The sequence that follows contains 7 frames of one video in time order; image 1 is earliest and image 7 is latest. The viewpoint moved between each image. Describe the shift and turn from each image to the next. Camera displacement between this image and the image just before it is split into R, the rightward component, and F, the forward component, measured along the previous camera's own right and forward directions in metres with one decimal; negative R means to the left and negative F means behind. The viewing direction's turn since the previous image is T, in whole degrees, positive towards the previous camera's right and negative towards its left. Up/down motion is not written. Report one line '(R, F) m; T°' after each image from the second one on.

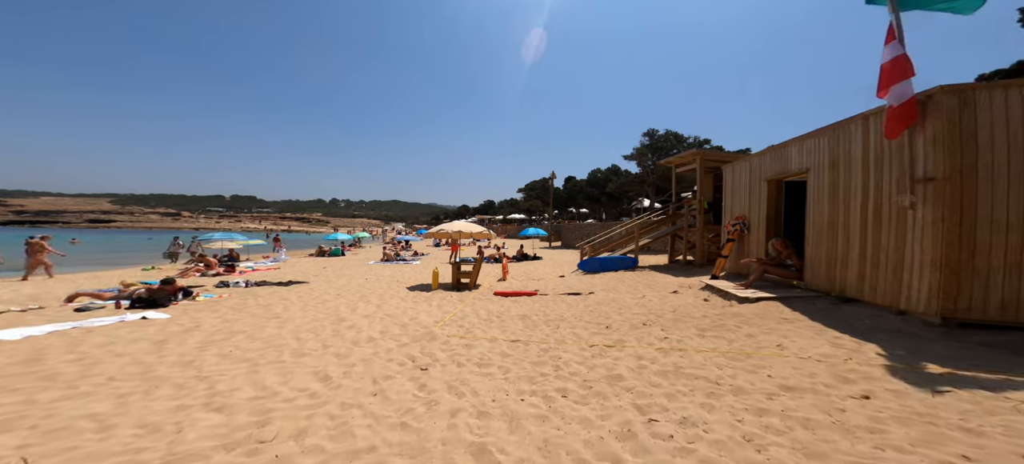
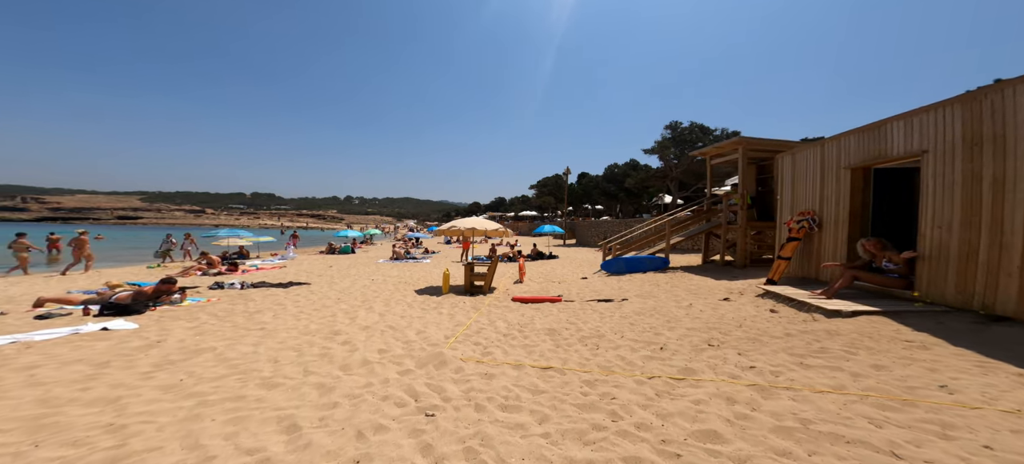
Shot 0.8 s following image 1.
(-0.2, +1.1) m; -2°
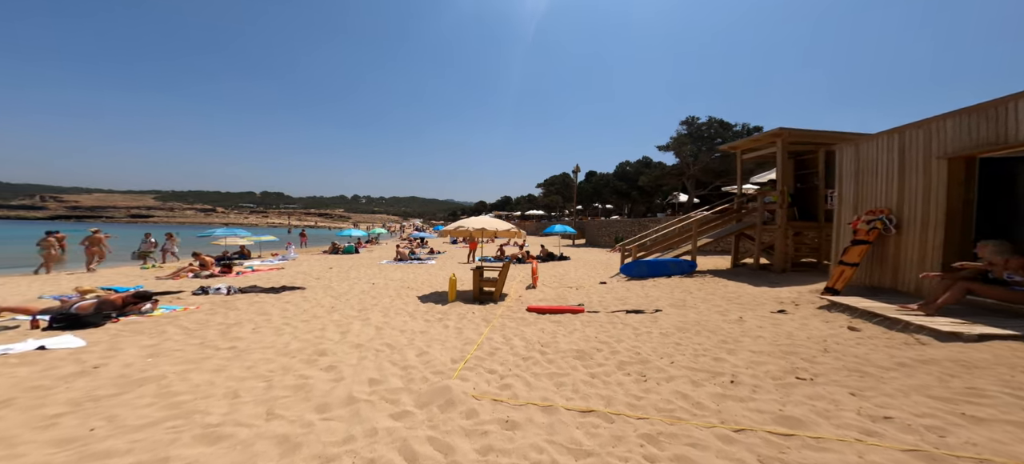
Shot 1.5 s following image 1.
(-0.2, +0.9) m; -1°
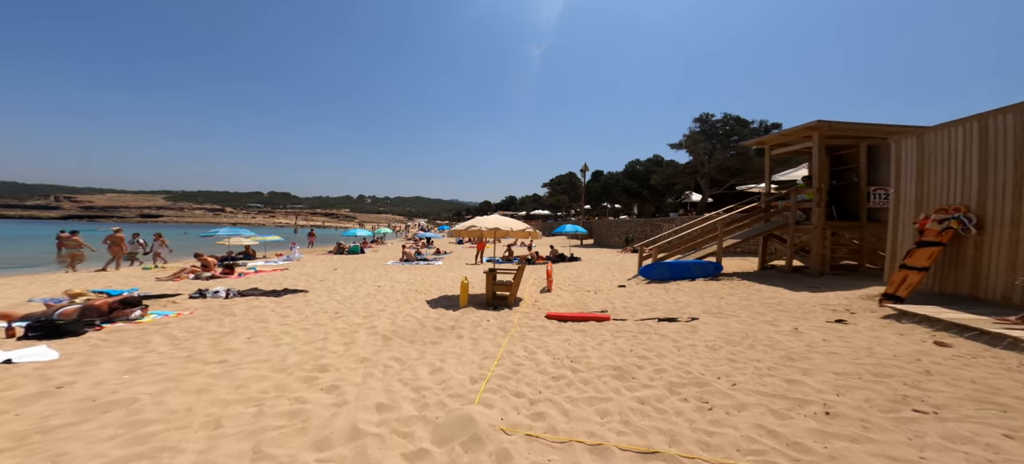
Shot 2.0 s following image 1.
(-0.2, +0.6) m; -1°
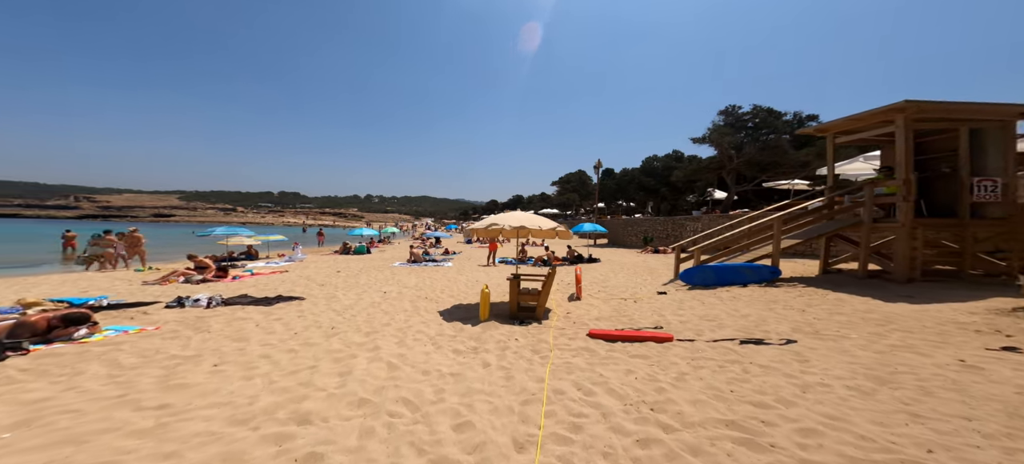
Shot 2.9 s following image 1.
(-0.4, +1.2) m; -1°
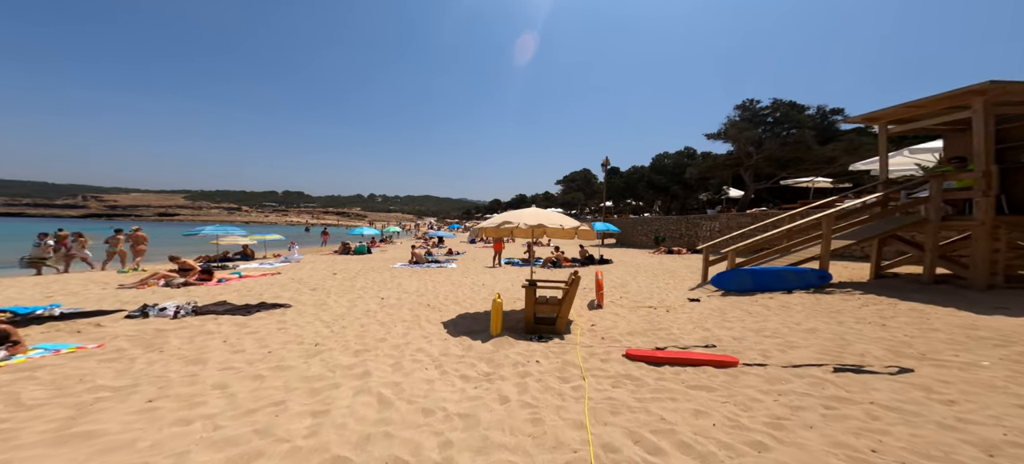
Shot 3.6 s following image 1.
(-0.2, +1.0) m; -1°
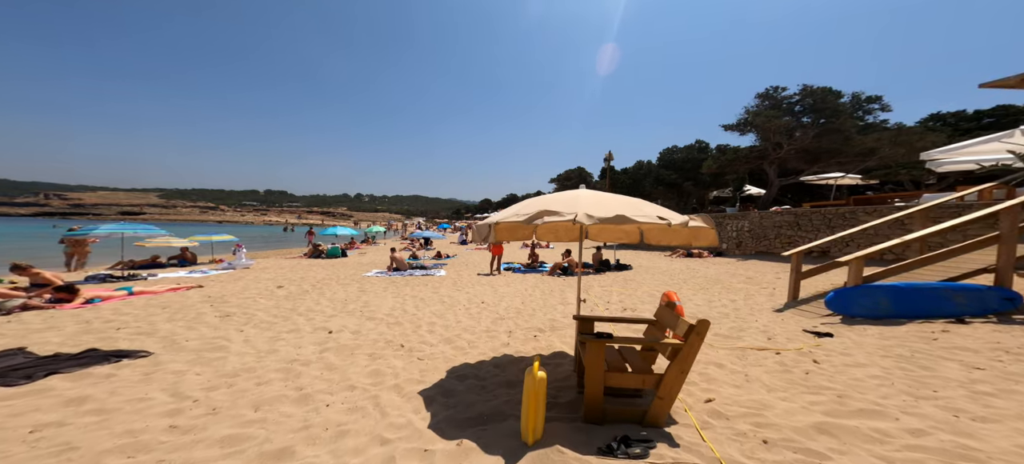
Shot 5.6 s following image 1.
(-0.5, +3.0) m; +2°
